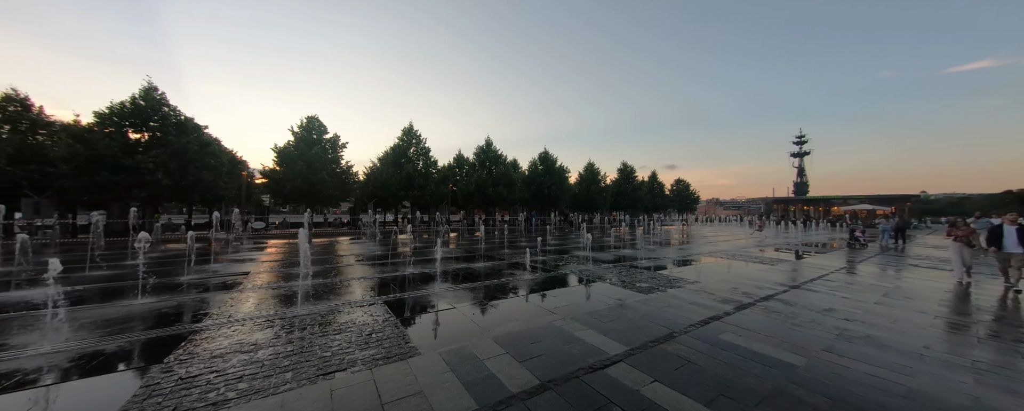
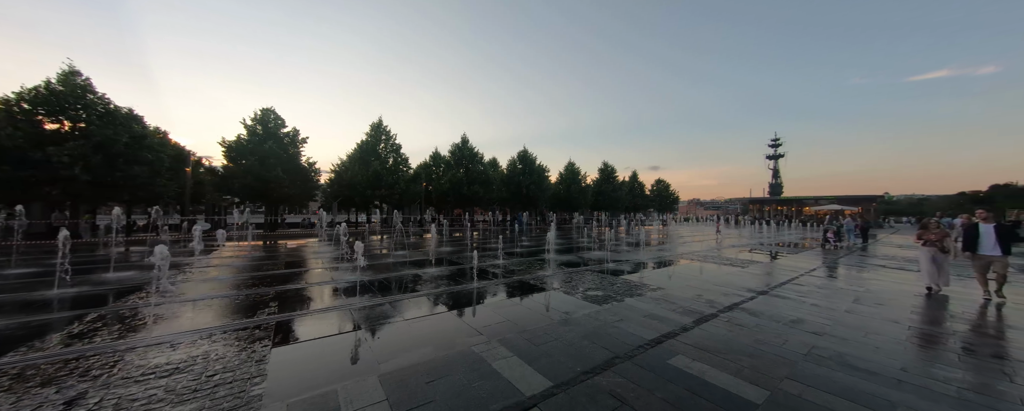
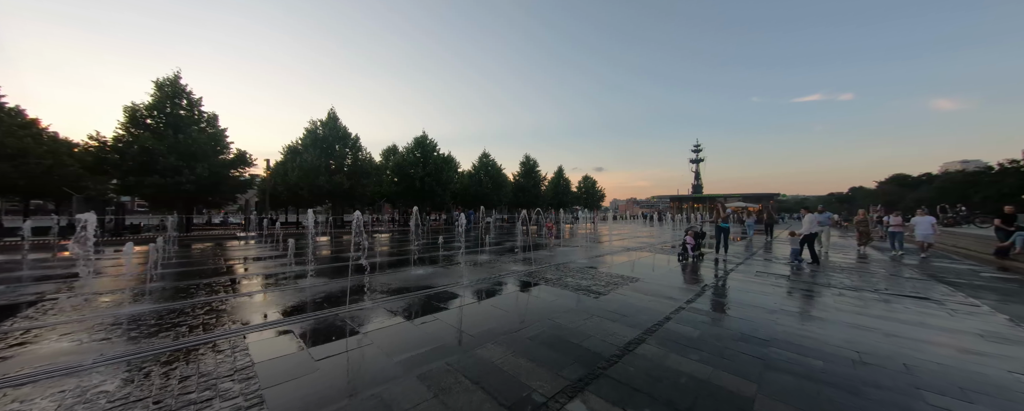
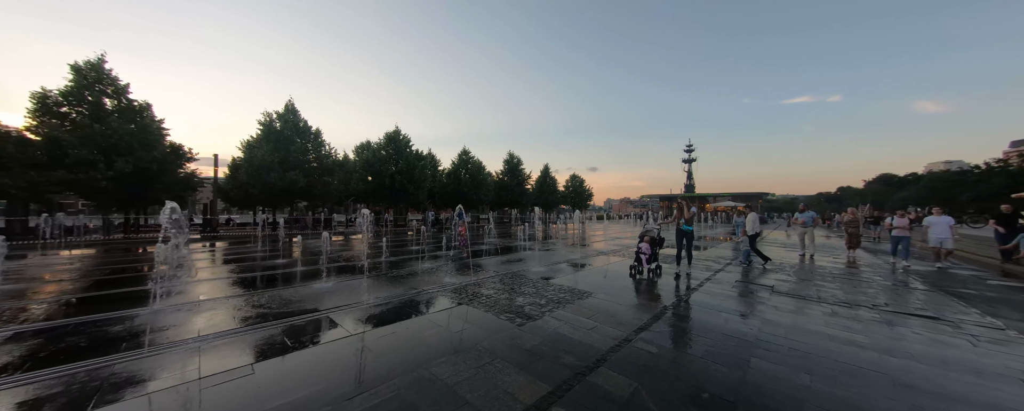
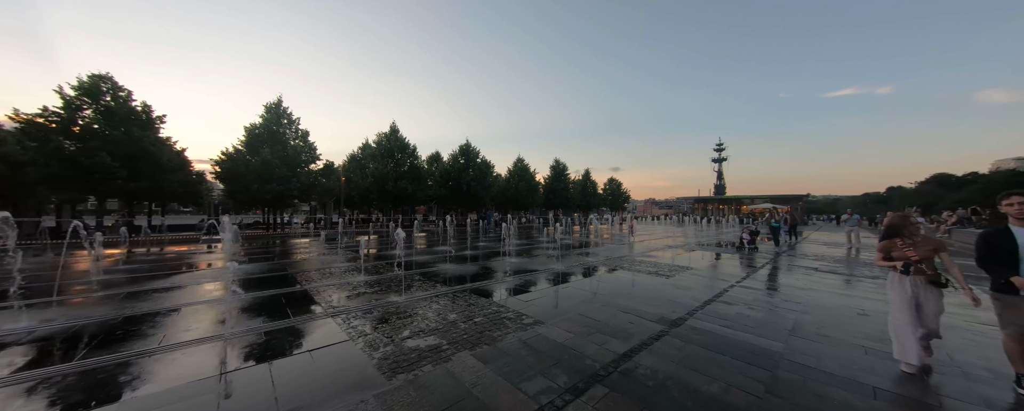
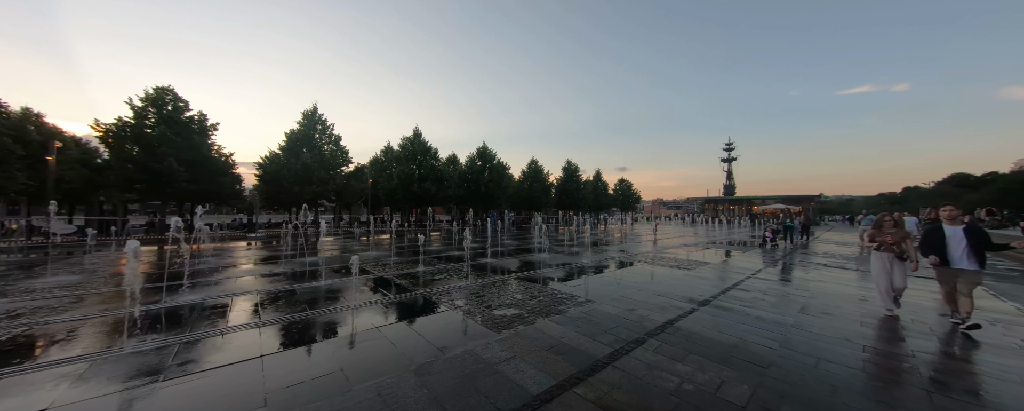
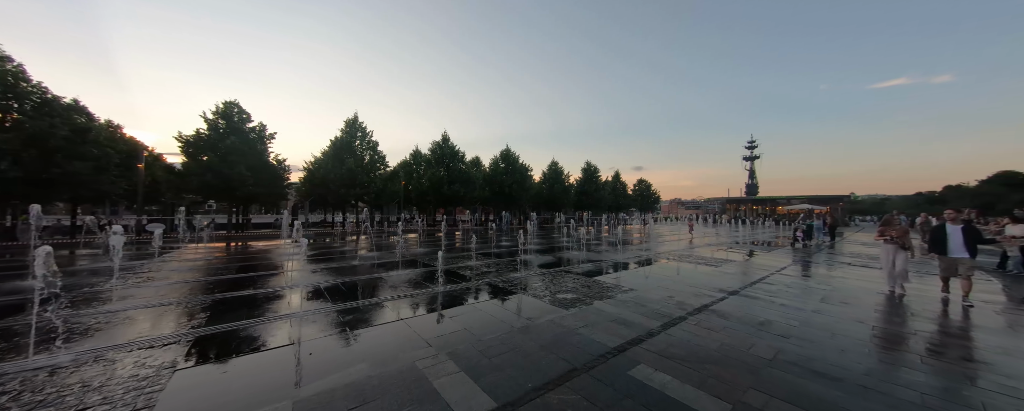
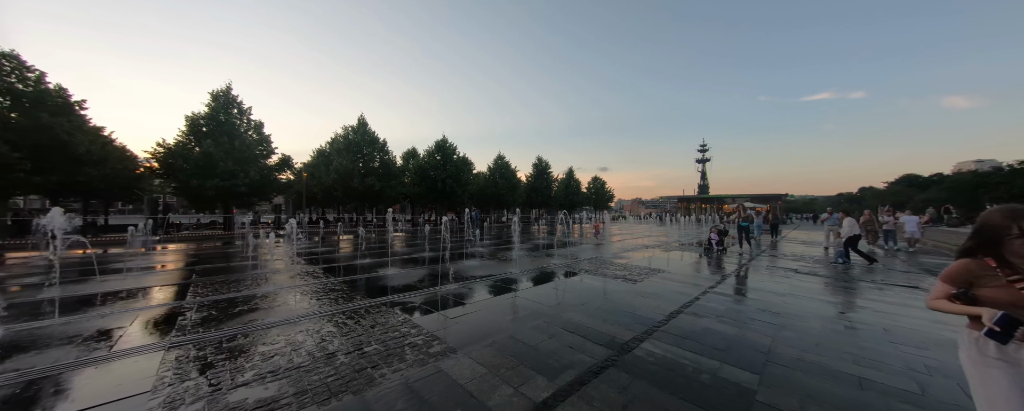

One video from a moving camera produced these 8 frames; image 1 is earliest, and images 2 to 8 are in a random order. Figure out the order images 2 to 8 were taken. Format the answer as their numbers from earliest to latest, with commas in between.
2, 7, 6, 5, 8, 3, 4
